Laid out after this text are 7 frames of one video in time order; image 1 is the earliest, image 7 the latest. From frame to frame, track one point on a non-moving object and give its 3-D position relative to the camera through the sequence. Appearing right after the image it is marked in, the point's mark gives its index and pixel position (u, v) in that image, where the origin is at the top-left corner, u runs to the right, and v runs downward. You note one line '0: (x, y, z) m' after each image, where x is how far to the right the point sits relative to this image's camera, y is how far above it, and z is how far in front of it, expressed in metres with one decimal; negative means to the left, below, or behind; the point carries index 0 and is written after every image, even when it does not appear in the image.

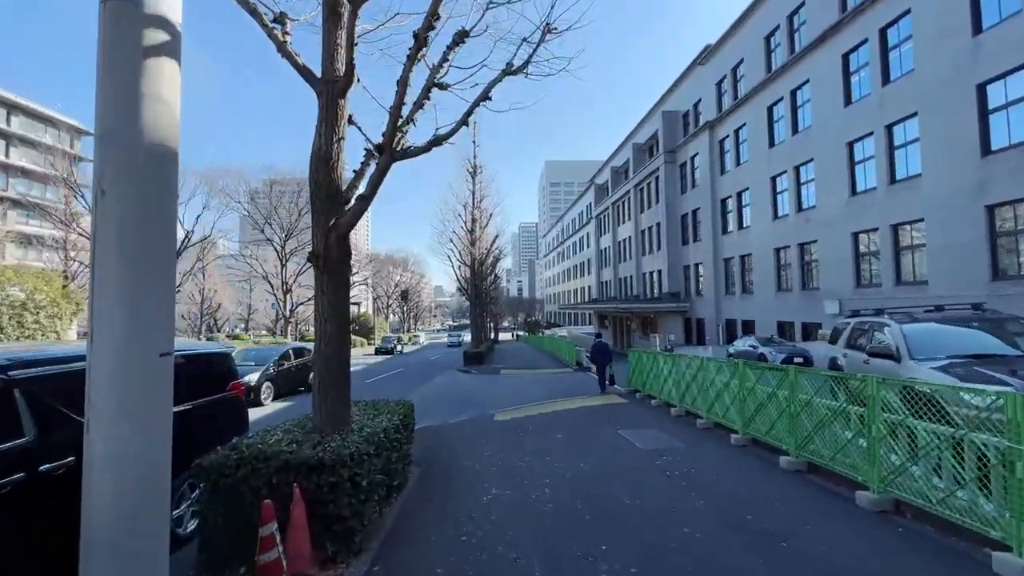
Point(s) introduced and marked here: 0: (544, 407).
0: (+0.8, -3.1, +11.1) m
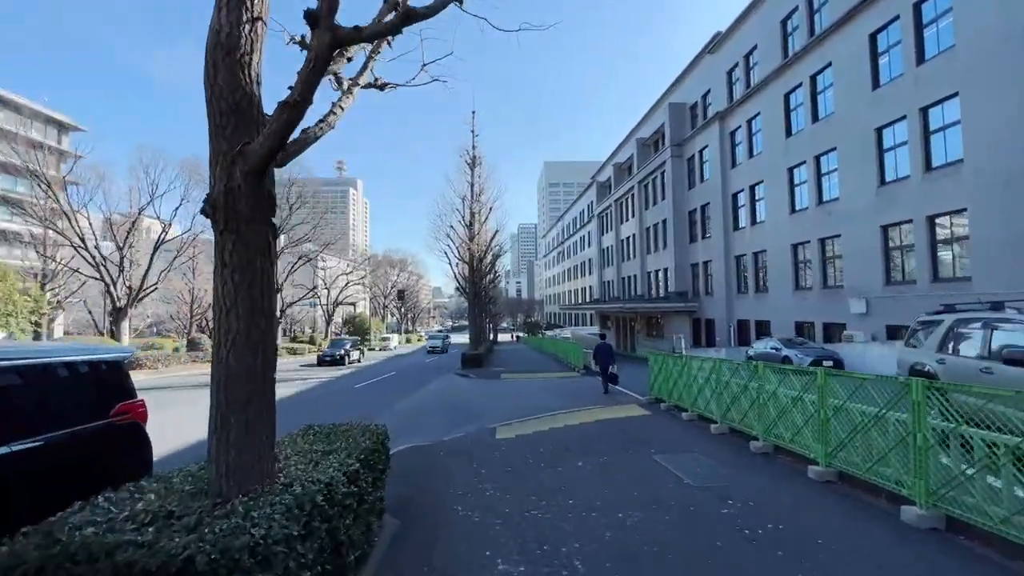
0: (+0.9, -2.9, +9.5) m
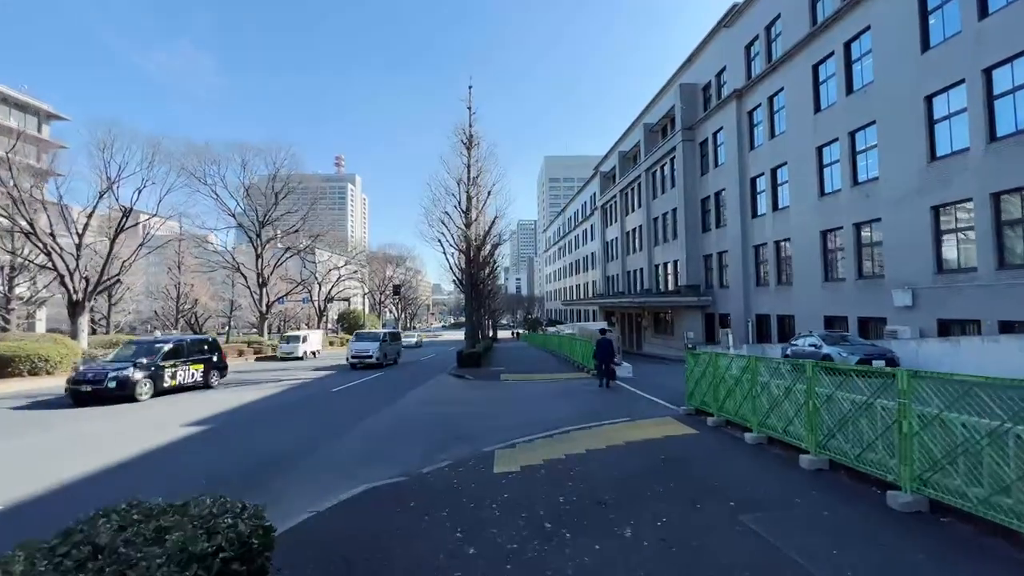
0: (+1.0, -2.6, +7.3) m
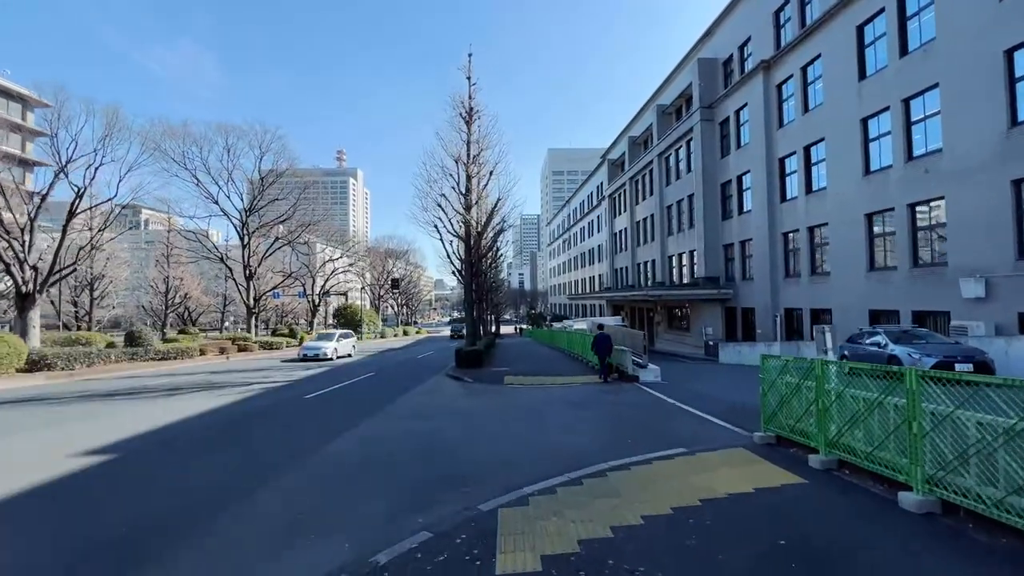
0: (+1.1, -2.3, +4.9) m
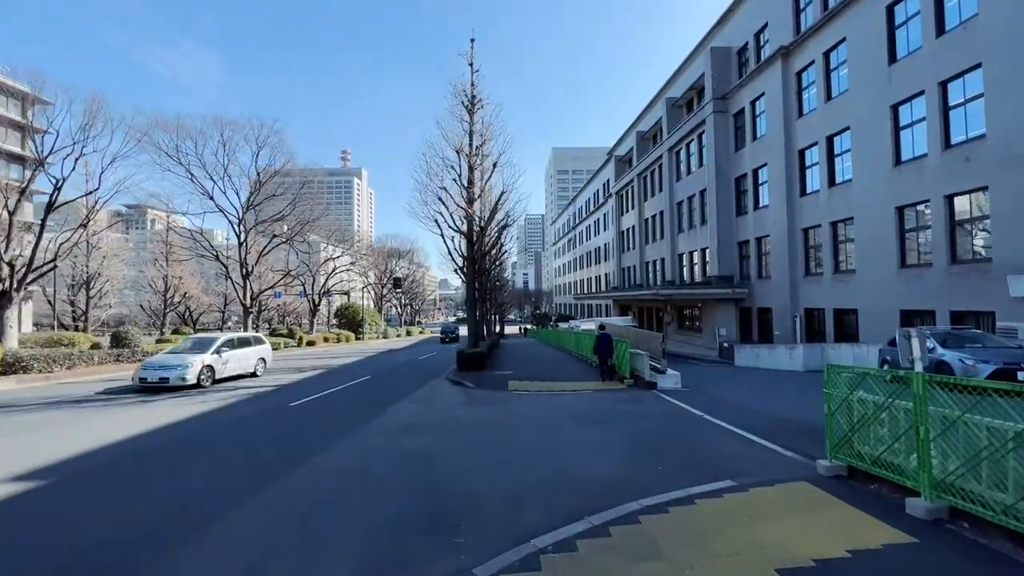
0: (+1.2, -2.2, +3.7) m
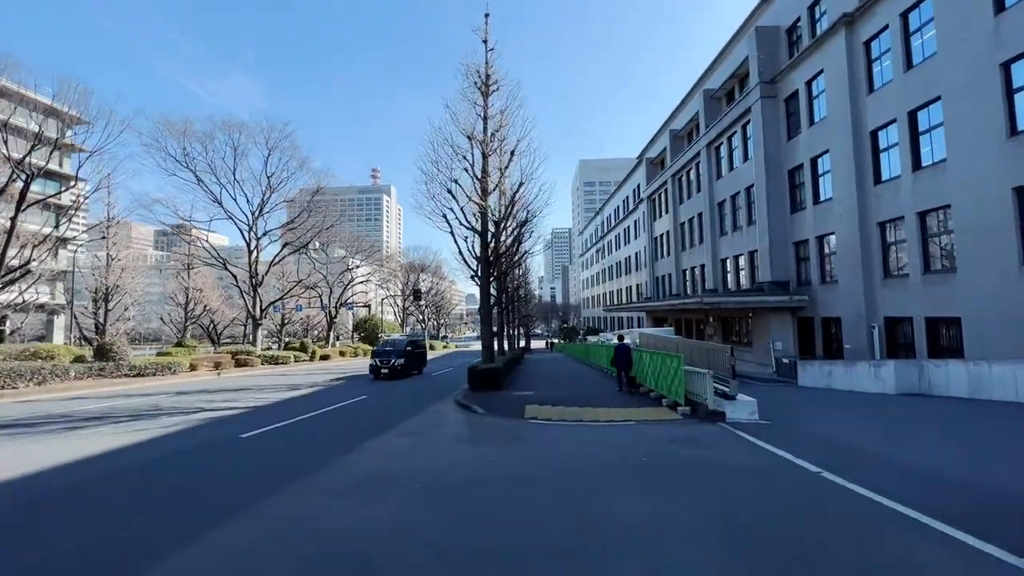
0: (+0.9, -1.9, +0.7) m
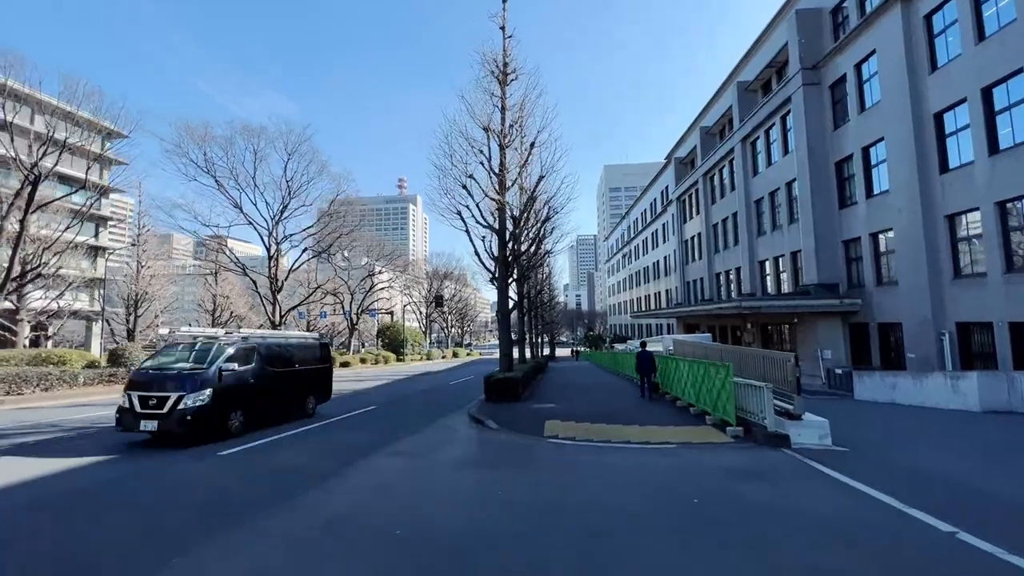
0: (+0.7, -1.6, -0.7) m
